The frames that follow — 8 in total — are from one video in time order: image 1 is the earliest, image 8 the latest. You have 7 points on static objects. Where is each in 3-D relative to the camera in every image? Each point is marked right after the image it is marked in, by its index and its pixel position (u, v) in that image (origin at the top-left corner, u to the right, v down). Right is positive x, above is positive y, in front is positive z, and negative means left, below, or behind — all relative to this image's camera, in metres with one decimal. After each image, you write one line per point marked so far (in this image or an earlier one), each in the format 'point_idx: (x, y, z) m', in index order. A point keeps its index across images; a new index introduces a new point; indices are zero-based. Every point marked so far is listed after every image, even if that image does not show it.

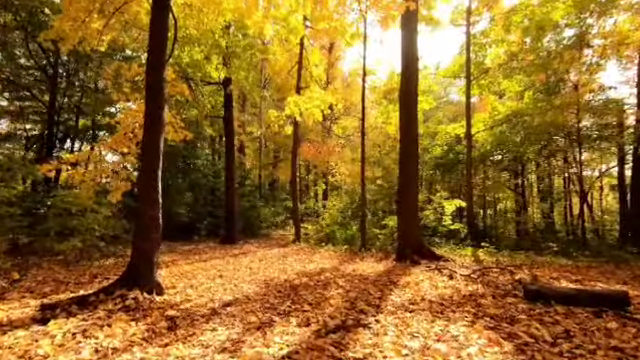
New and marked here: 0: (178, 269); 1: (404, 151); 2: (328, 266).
0: (-2.8, -1.8, +9.0) m
1: (+2.0, +0.7, +10.9) m
2: (+0.2, -1.9, +9.9) m
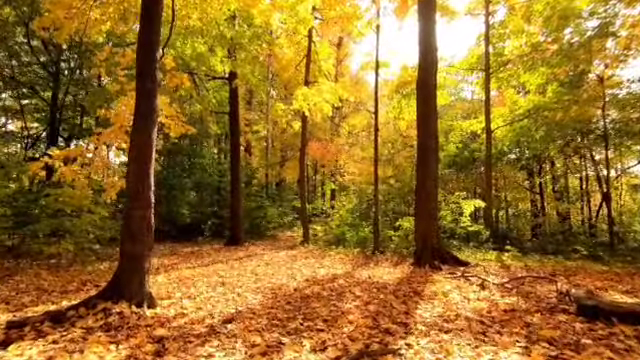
0: (-2.6, -1.7, +8.3) m
1: (+2.3, +0.7, +10.0) m
2: (+0.4, -1.9, +9.1) m
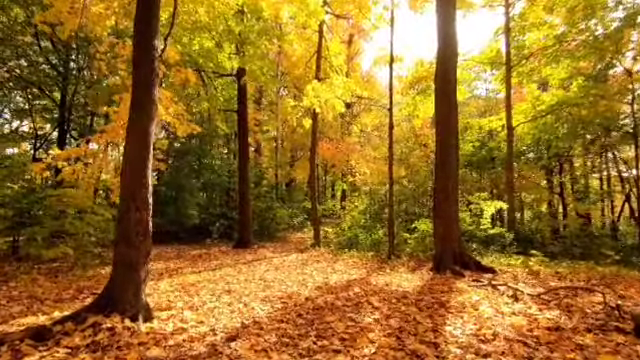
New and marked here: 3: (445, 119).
0: (-2.4, -1.7, +7.8) m
1: (+2.5, +0.7, +9.4) m
2: (+0.7, -1.9, +8.5) m
3: (+2.6, +1.3, +9.5) m
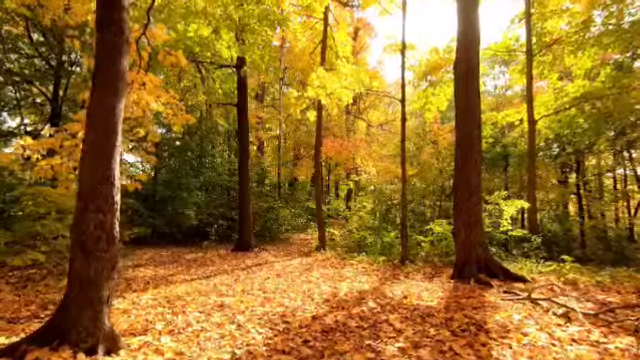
0: (-2.2, -1.7, +6.8) m
1: (+2.7, +0.8, +8.4) m
2: (+0.8, -1.8, +7.5) m
3: (+2.7, +1.3, +8.4) m
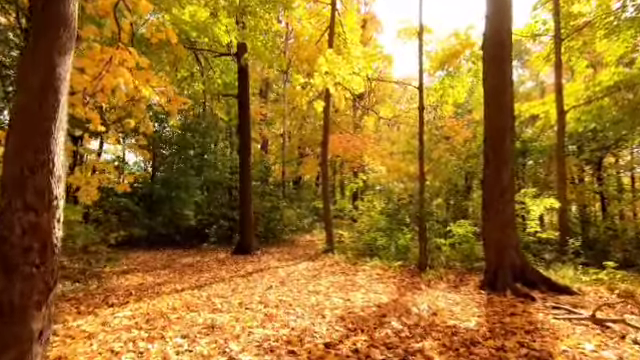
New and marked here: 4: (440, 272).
0: (-2.1, -1.6, +5.7) m
1: (+2.8, +0.9, +7.3) m
2: (+1.0, -1.7, +6.4) m
3: (+2.9, +1.4, +7.3) m
4: (+2.4, -1.8, +8.8) m
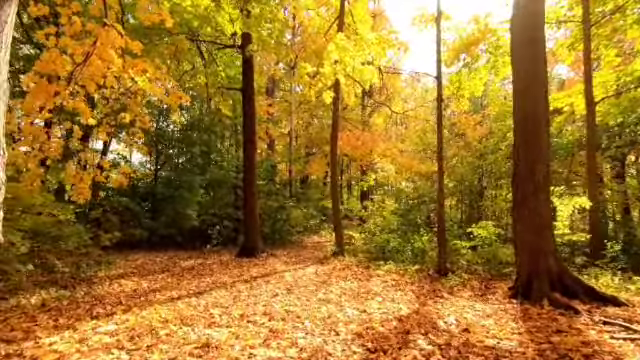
0: (-2.0, -1.5, +5.0) m
1: (+3.0, +0.9, +6.5) m
2: (+1.1, -1.7, +5.7) m
3: (+3.1, +1.5, +6.6) m
4: (+2.6, -1.7, +8.1) m
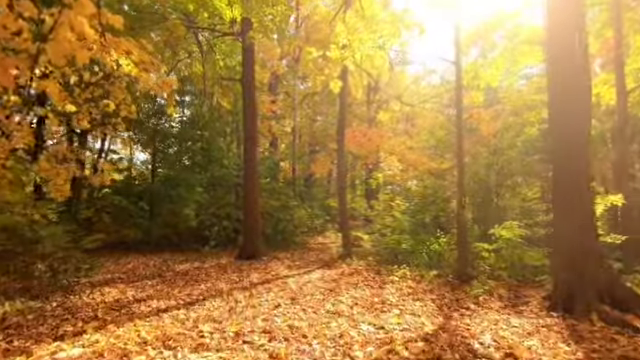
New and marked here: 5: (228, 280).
0: (-1.9, -1.5, +4.2) m
1: (+3.1, +1.0, +5.6) m
2: (+1.2, -1.6, +4.8) m
3: (+3.2, +1.5, +5.7) m
4: (+2.7, -1.7, +7.2) m
5: (-1.6, -1.8, +8.0) m
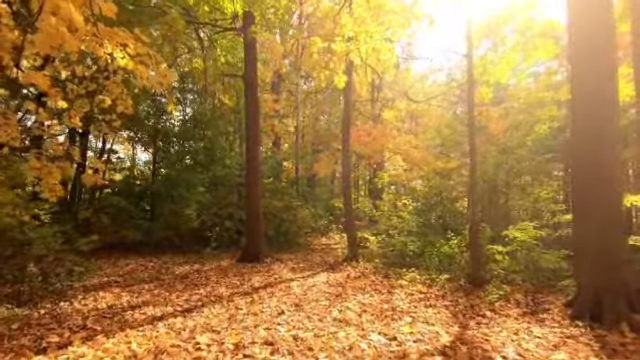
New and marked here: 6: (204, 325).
0: (-1.8, -1.4, +3.8) m
1: (+3.2, +1.0, +5.3) m
2: (+1.3, -1.6, +4.4) m
3: (+3.2, +1.6, +5.3) m
4: (+2.8, -1.6, +6.8) m
5: (-1.5, -1.7, +7.7) m
6: (-1.3, -1.6, +4.8) m
